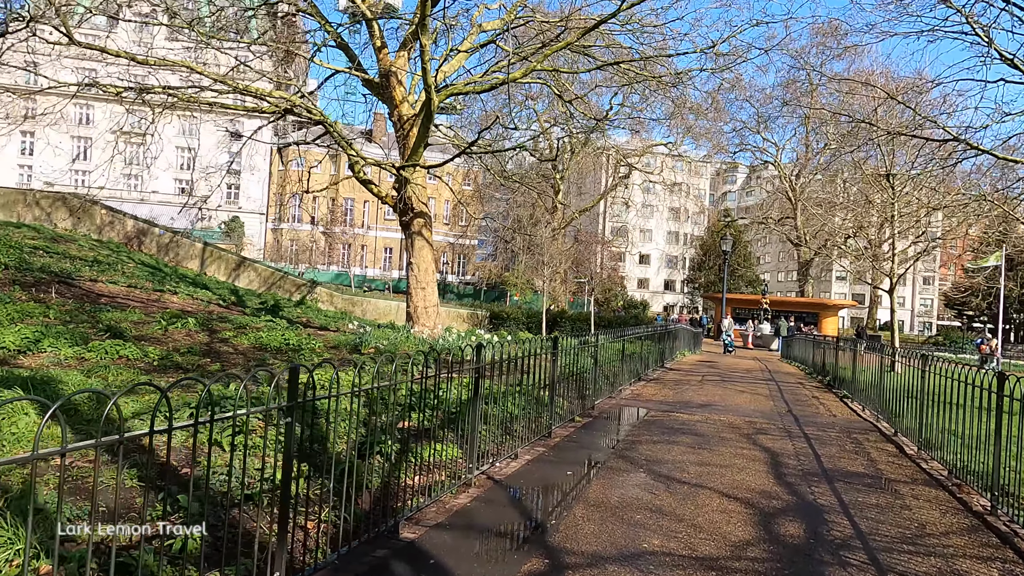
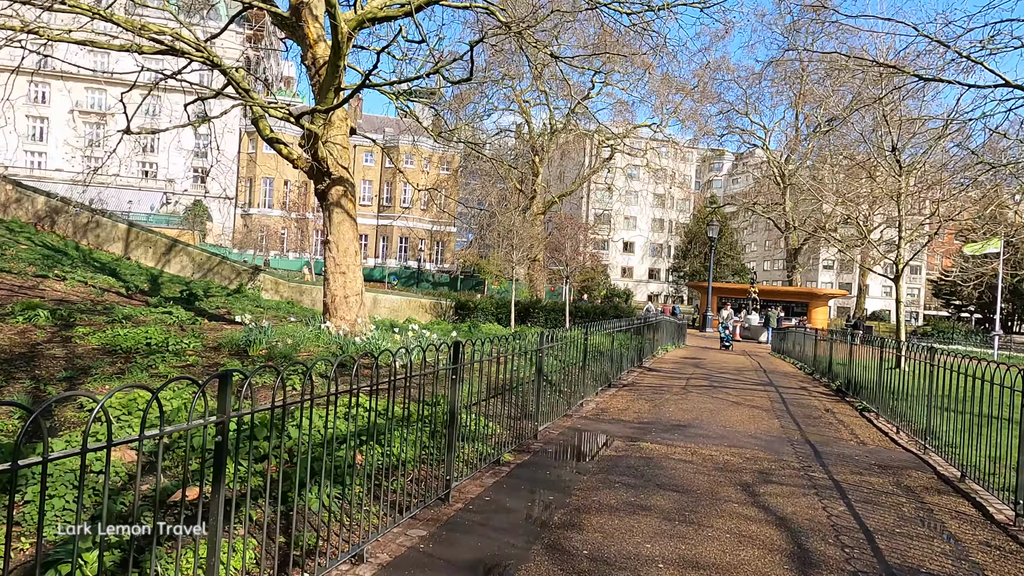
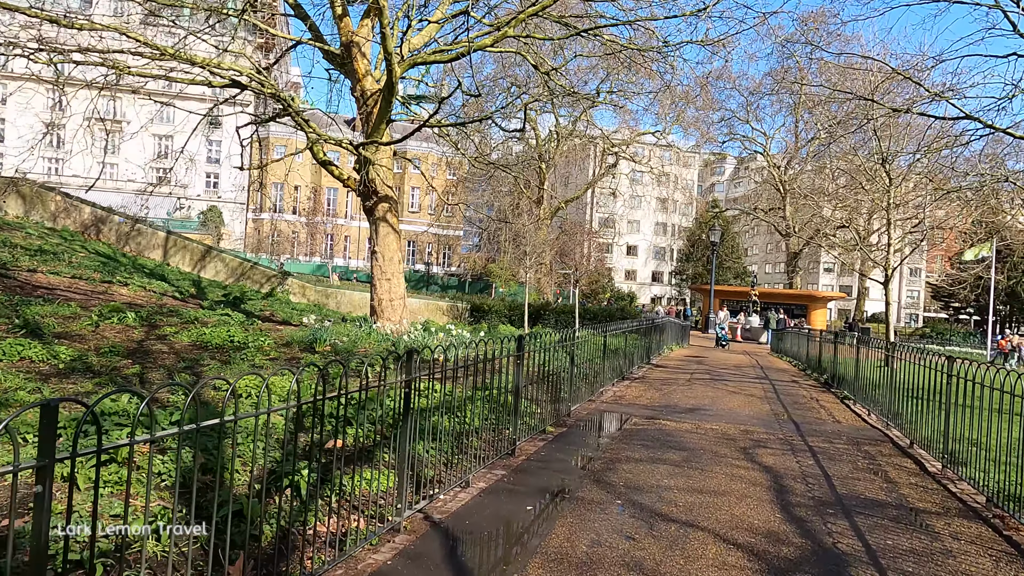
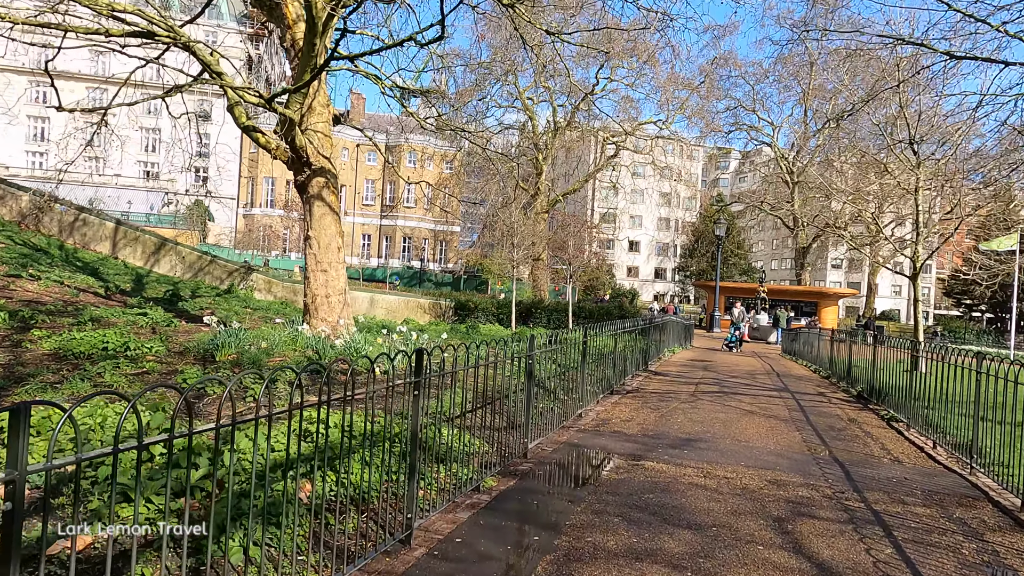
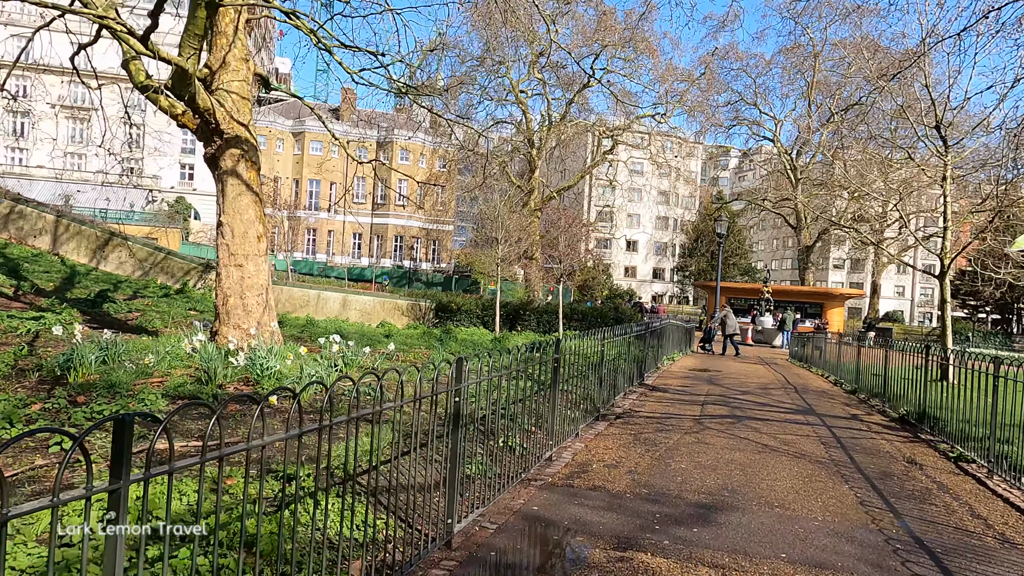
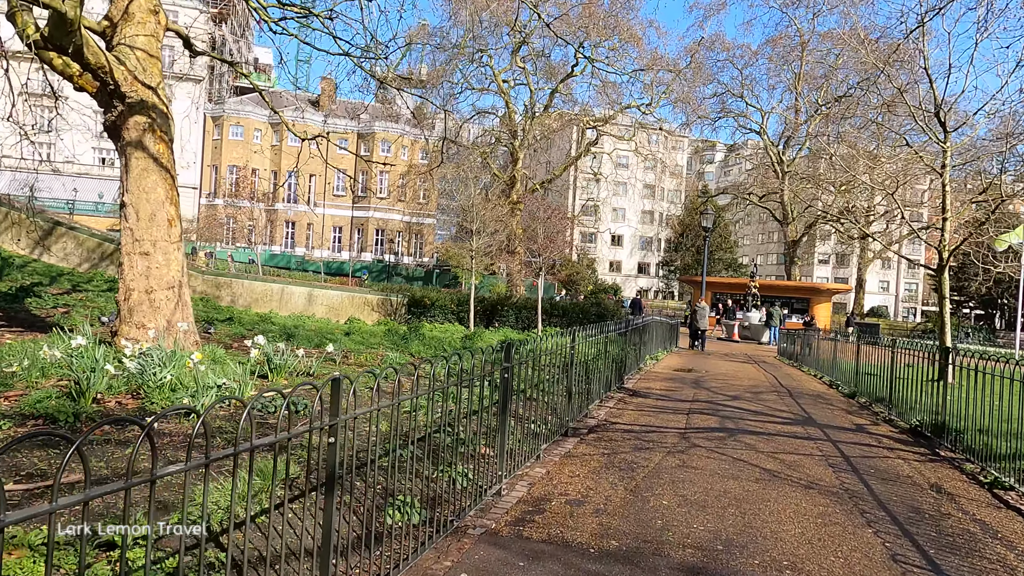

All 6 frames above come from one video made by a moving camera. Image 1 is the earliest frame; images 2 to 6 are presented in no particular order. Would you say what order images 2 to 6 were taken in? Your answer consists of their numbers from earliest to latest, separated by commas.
3, 2, 4, 5, 6
